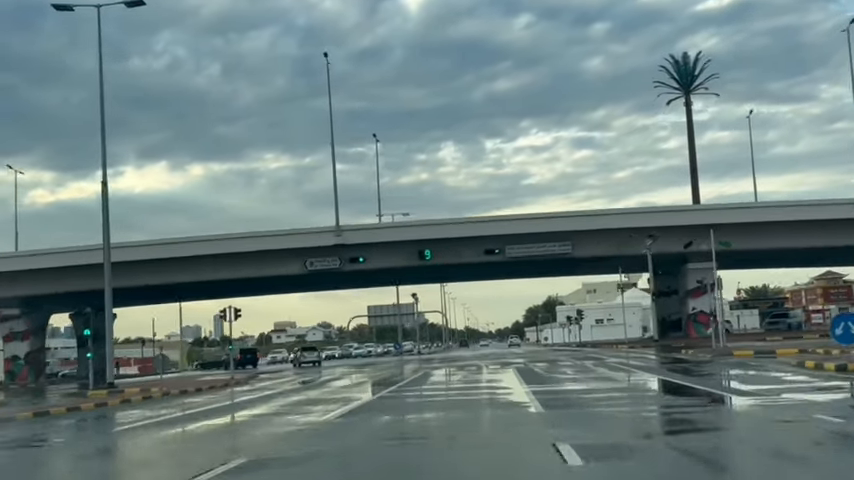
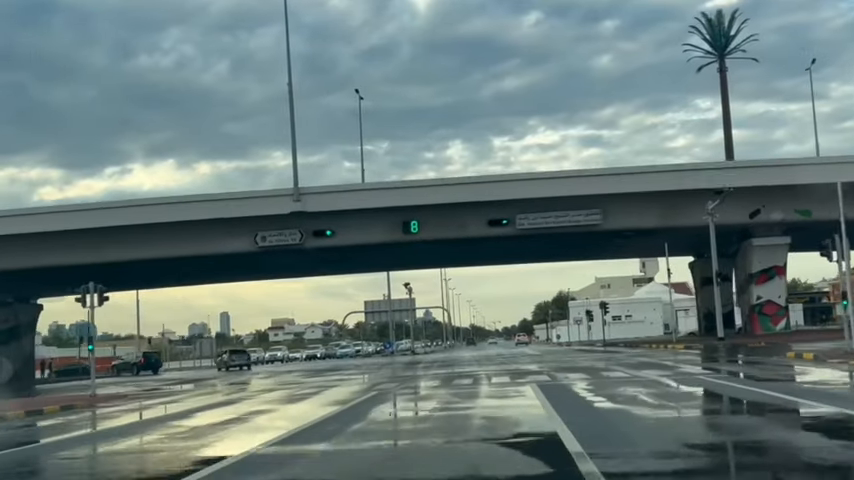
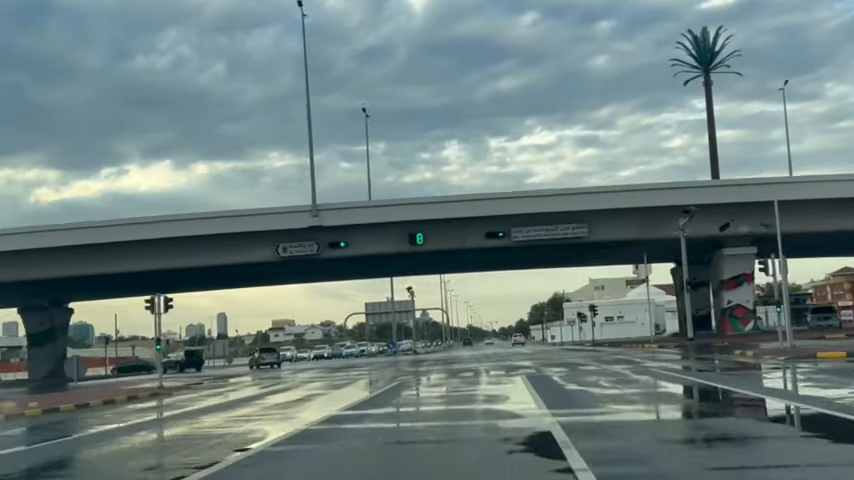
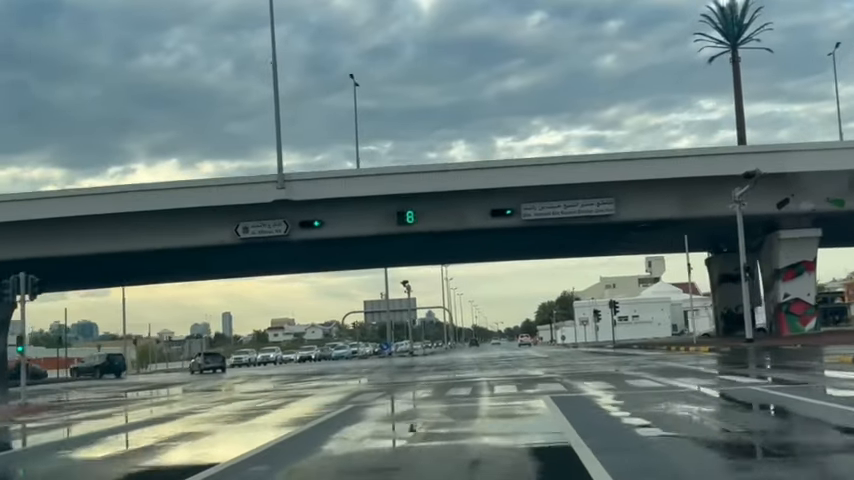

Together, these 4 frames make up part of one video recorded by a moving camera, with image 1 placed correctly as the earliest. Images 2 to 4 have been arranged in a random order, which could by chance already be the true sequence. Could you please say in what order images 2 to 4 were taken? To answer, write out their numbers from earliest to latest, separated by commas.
3, 2, 4
